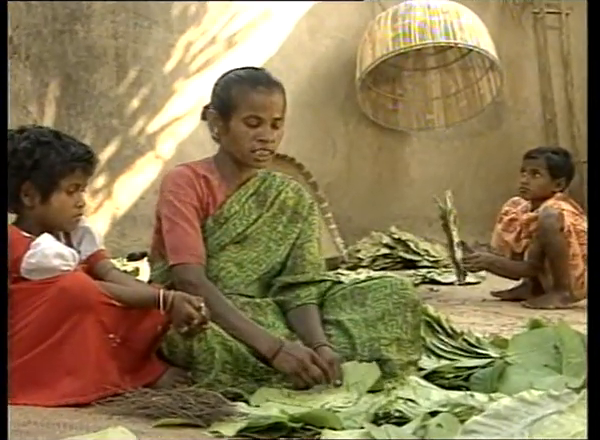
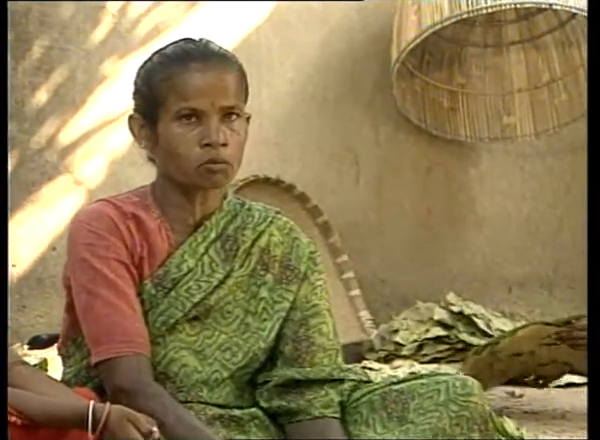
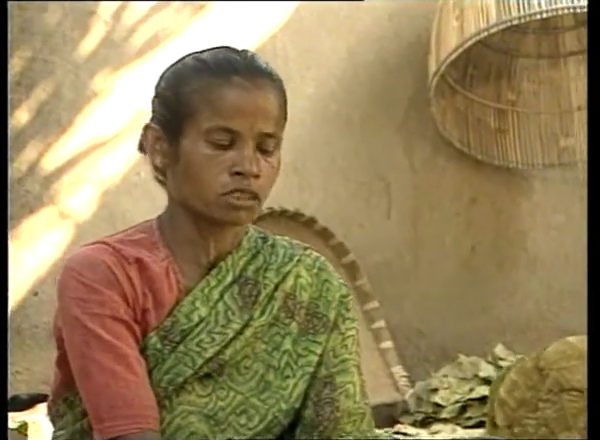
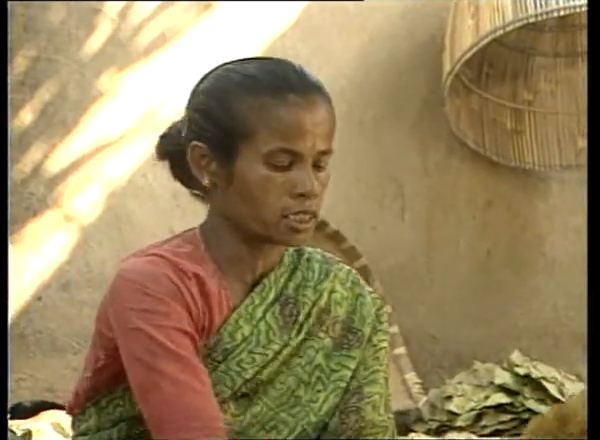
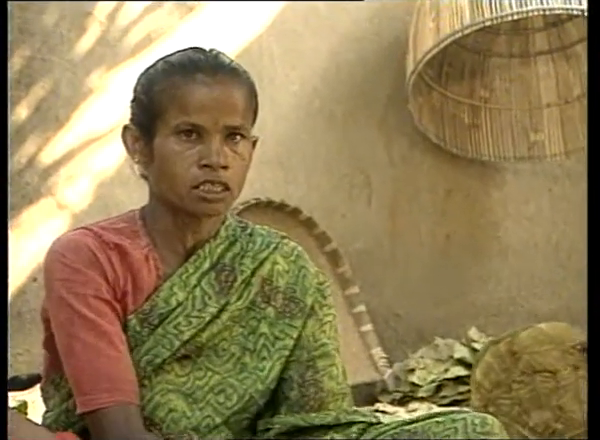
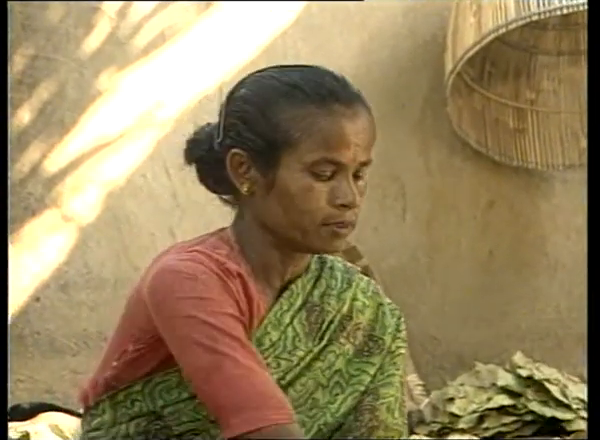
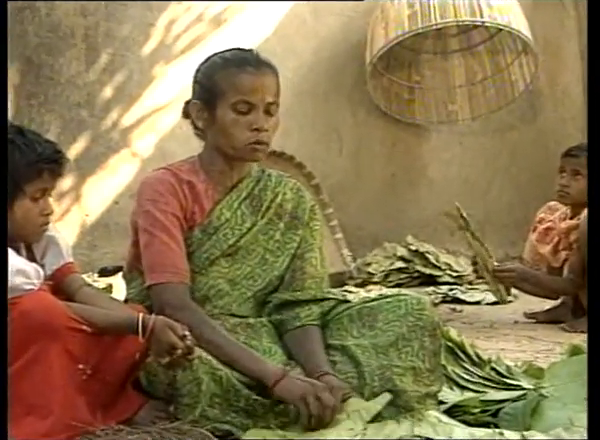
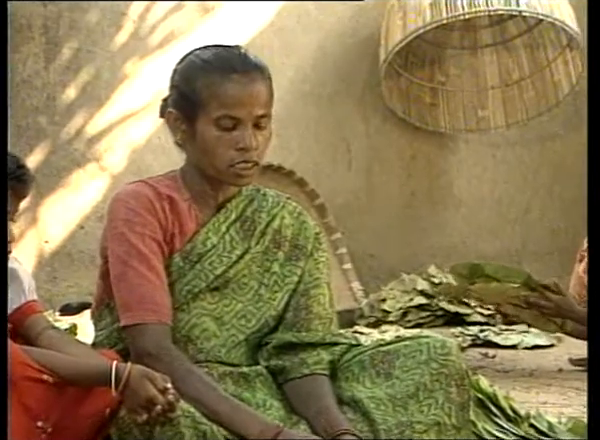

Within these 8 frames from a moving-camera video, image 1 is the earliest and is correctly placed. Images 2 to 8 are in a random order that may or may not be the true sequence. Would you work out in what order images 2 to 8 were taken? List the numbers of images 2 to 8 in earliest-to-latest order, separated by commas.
7, 8, 2, 5, 3, 4, 6
